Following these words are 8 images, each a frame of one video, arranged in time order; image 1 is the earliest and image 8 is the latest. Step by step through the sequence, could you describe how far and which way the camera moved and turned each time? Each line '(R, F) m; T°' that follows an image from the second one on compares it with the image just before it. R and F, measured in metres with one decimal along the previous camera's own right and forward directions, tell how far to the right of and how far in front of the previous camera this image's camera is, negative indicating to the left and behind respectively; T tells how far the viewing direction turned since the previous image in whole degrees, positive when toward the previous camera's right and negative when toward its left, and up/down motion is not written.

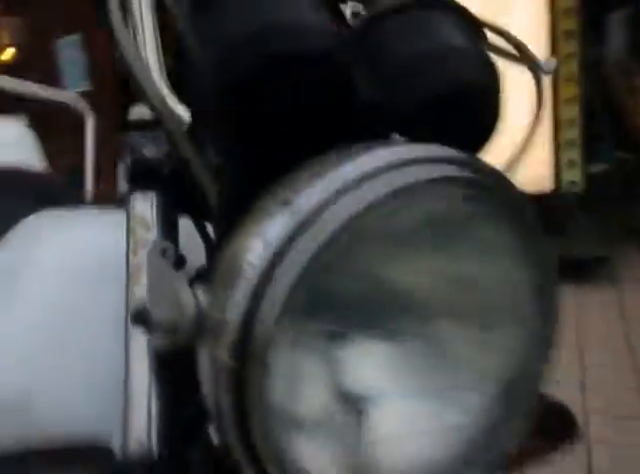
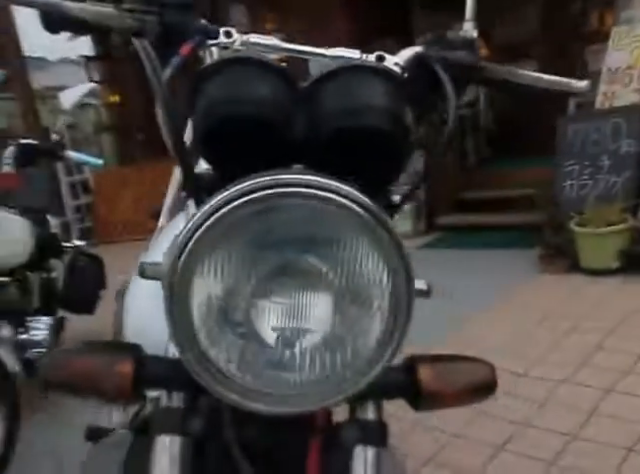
(+0.3, -0.2) m; -21°
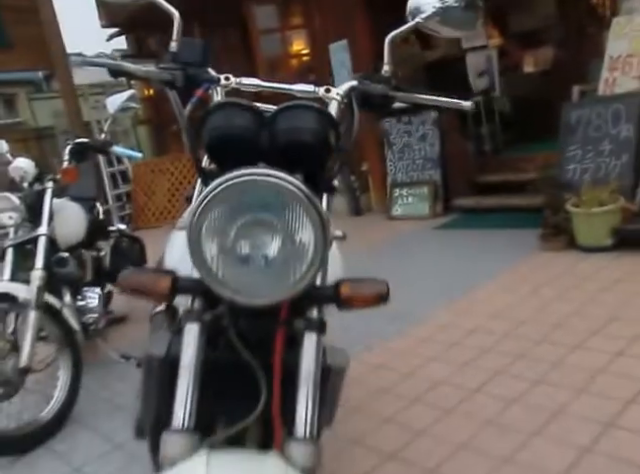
(+0.1, -0.5) m; -3°
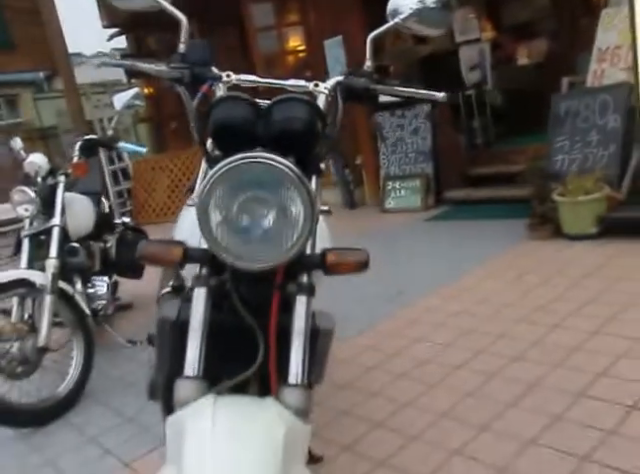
(0.0, -0.2) m; 0°
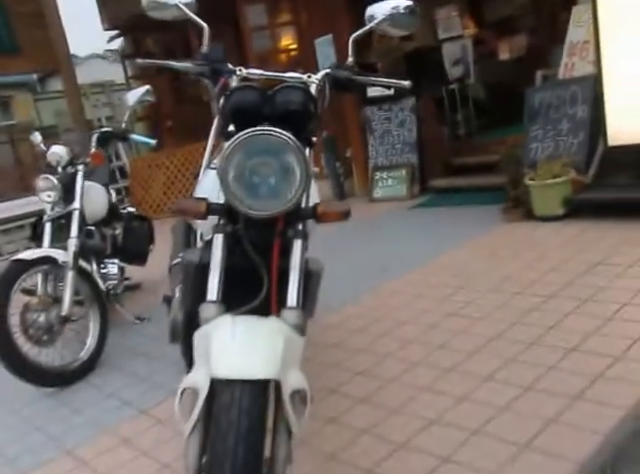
(0.0, -0.4) m; +1°
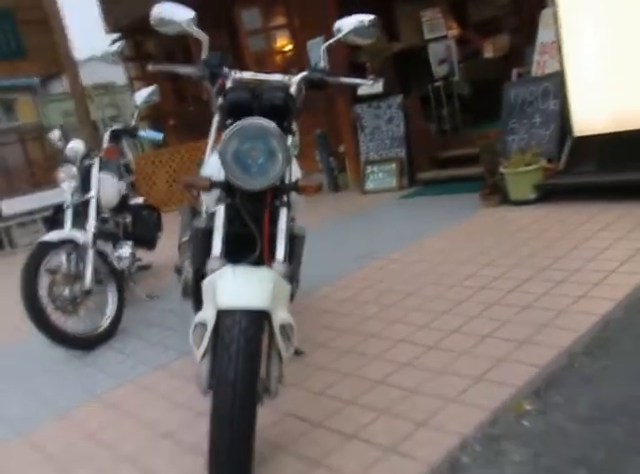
(+0.1, -0.5) m; 0°
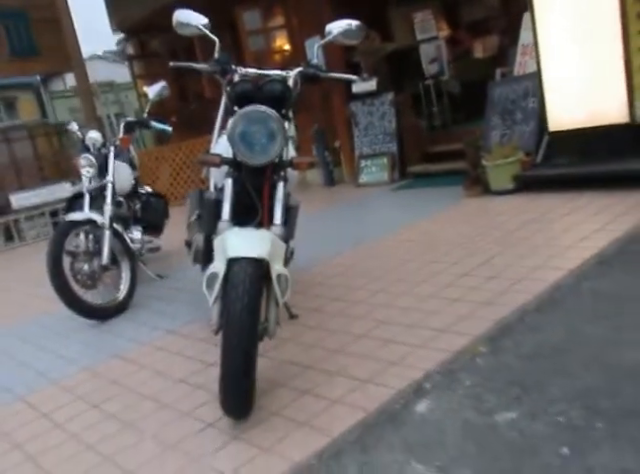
(0.0, -0.5) m; 0°
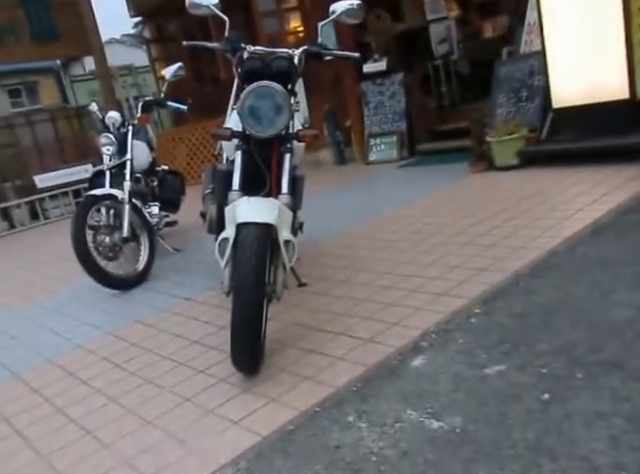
(0.0, -0.2) m; -1°
